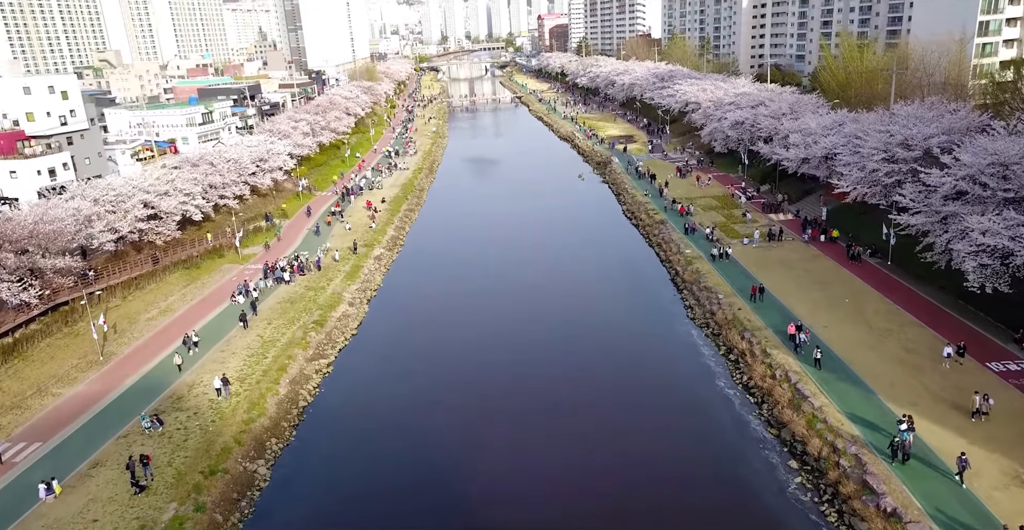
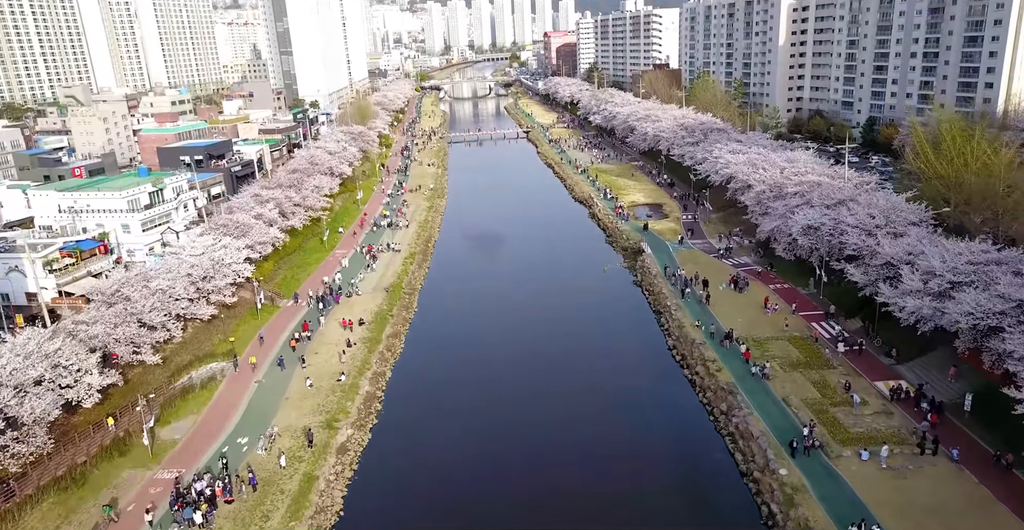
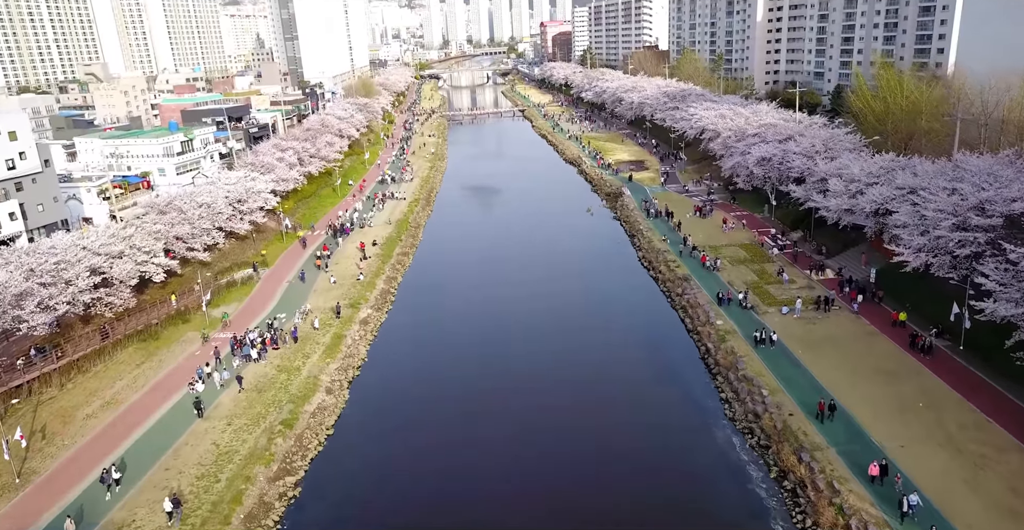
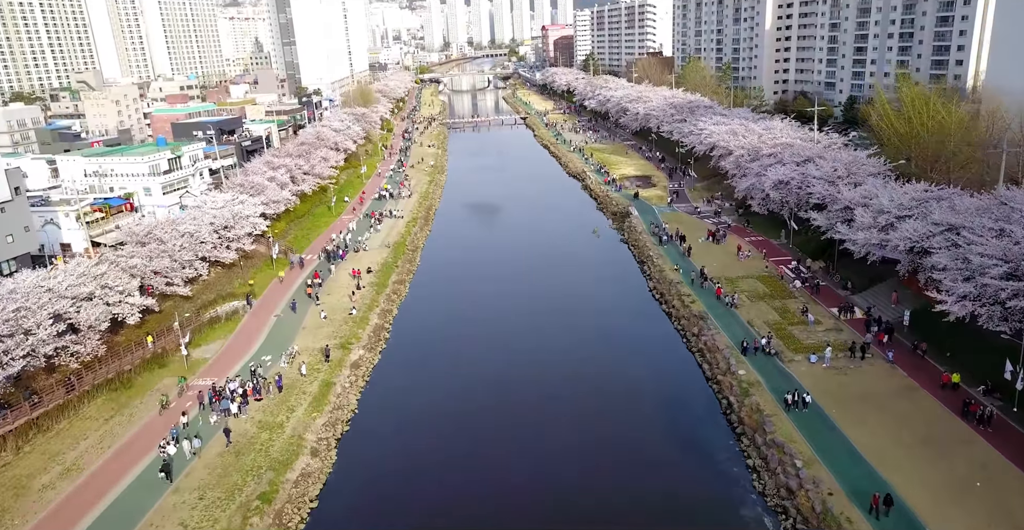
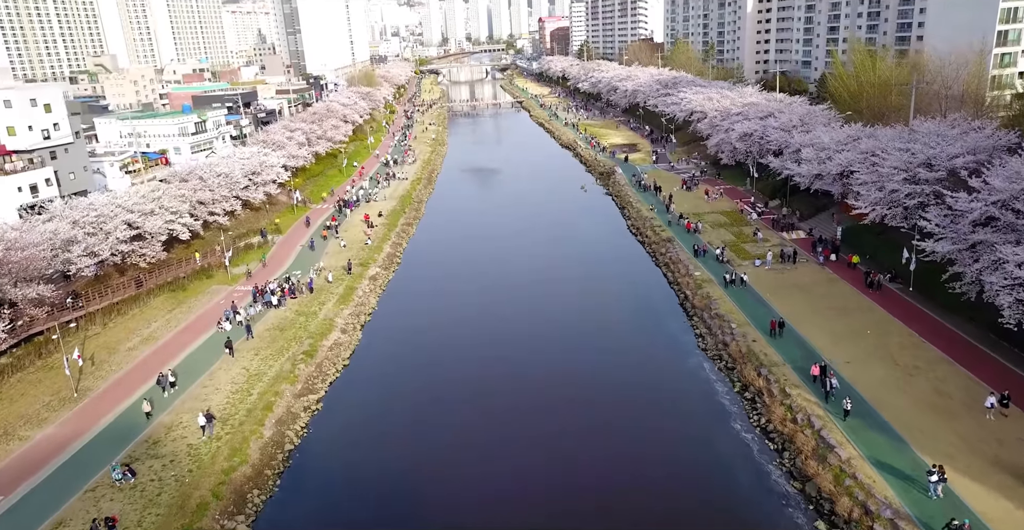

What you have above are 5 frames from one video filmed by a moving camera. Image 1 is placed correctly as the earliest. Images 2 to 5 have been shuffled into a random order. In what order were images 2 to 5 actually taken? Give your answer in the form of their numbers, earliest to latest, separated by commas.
5, 3, 4, 2
